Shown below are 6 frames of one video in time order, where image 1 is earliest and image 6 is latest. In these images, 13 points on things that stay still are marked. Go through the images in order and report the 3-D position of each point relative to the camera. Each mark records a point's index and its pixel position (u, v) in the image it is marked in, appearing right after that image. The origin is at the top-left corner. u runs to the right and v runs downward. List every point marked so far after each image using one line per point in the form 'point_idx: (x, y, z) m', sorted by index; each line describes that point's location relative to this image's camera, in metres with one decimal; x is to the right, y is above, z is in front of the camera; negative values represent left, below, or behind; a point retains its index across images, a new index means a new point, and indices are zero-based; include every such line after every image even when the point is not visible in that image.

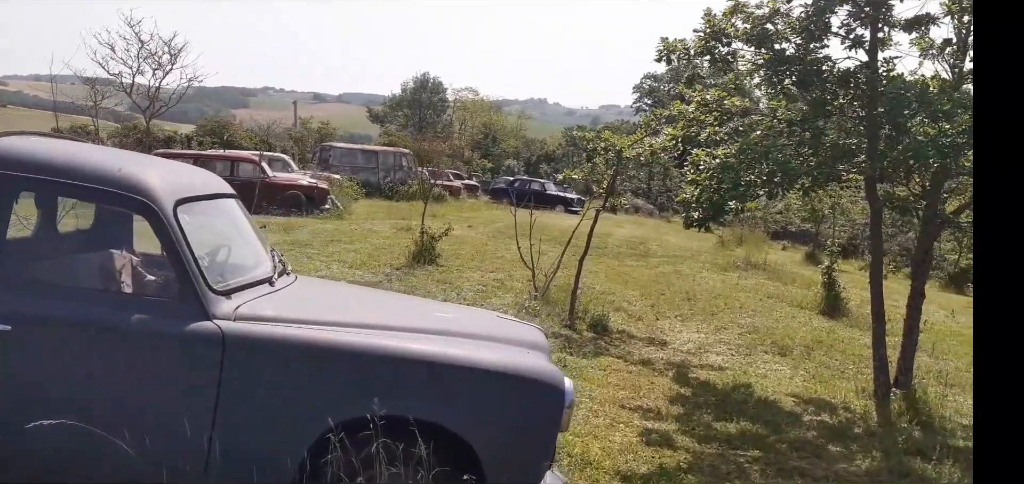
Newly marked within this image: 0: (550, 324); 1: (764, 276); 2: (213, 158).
0: (+0.3, -0.7, +7.1) m
1: (+3.6, -0.5, +11.8) m
2: (-5.7, +1.6, +15.9) m
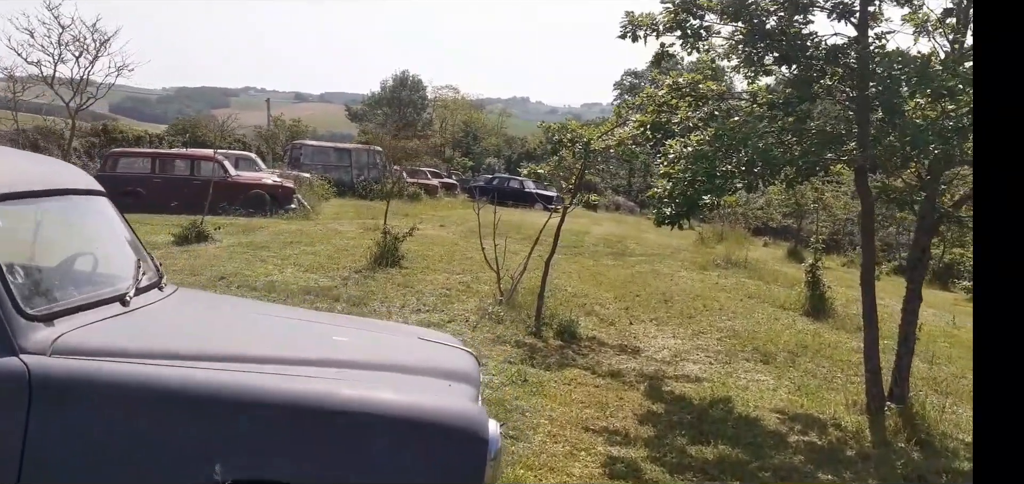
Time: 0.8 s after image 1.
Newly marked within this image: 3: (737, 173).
0: (0.0, -0.7, +6.6) m
1: (+3.2, -0.5, +11.3) m
2: (-6.2, +1.6, +15.2) m
3: (+1.2, +0.4, +4.5) m
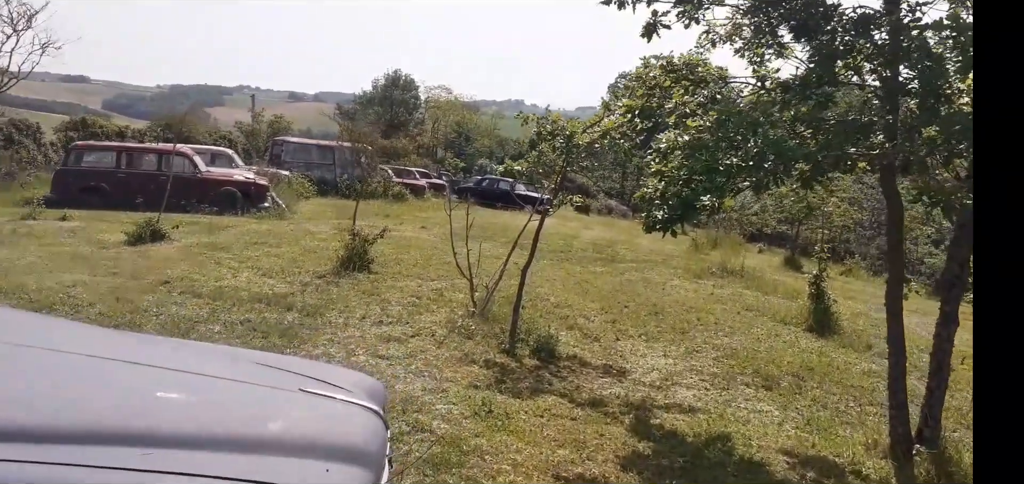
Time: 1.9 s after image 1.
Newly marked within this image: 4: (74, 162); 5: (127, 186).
0: (-0.2, -0.8, +5.8) m
1: (+3.0, -0.5, +10.6) m
2: (-6.5, +1.6, +14.4) m
3: (+1.1, +0.3, +3.8) m
4: (-7.5, +1.4, +14.1) m
5: (-6.7, +1.0, +14.3) m
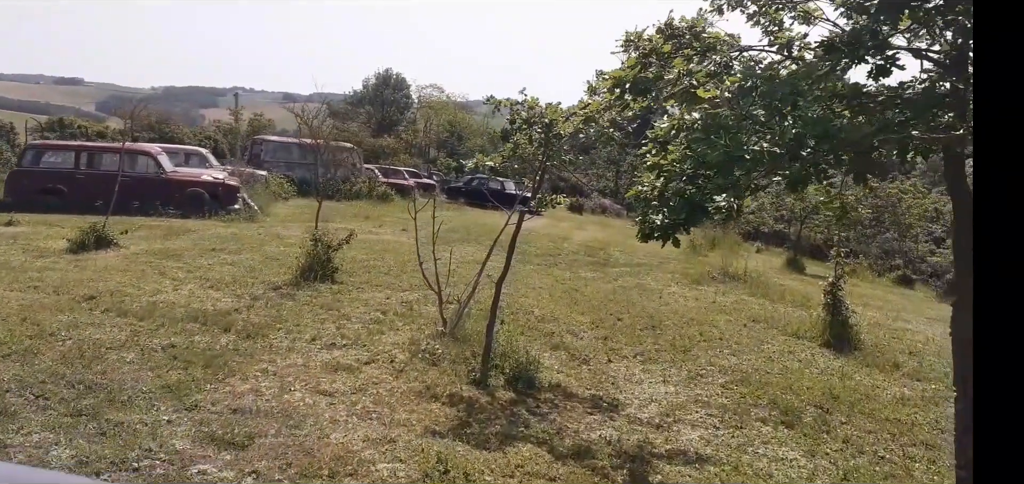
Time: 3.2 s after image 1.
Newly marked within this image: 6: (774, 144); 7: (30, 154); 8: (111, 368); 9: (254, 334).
0: (-0.4, -0.8, +4.9) m
1: (+2.8, -0.6, +9.6) m
2: (-6.7, +1.5, +13.5) m
3: (+0.9, +0.3, +2.8) m
4: (-7.7, +1.3, +13.2) m
5: (-6.9, +0.9, +13.4) m
6: (+0.9, +0.3, +2.8) m
7: (-7.7, +1.4, +13.2) m
8: (-2.3, -0.7, +4.7) m
9: (-1.8, -0.6, +5.7) m
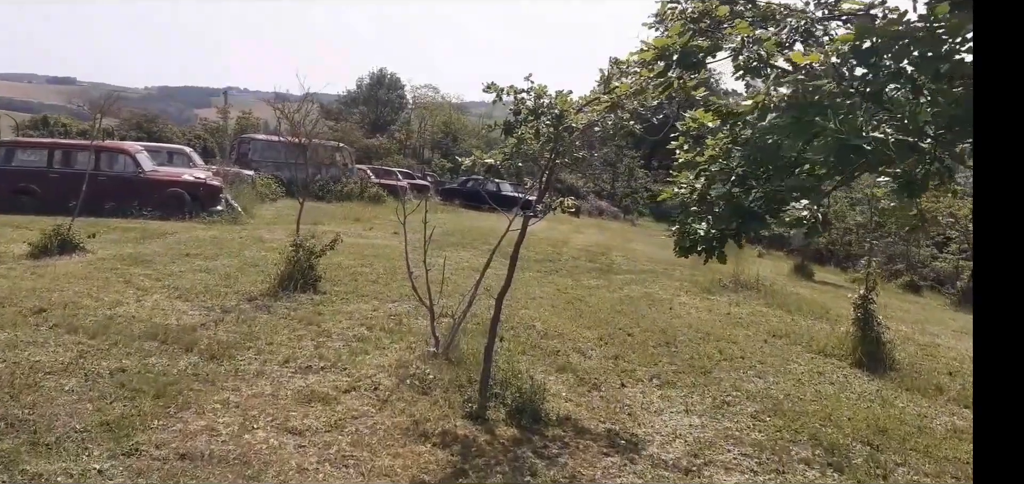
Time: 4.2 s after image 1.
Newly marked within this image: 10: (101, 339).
0: (-0.4, -0.9, +4.2) m
1: (+2.8, -0.7, +9.0) m
2: (-6.8, +1.5, +12.7) m
3: (+0.9, +0.2, +2.2) m
4: (-7.7, +1.2, +12.4) m
5: (-7.0, +0.8, +12.6) m
6: (+0.9, +0.3, +2.2) m
7: (-7.7, +1.4, +12.5) m
8: (-2.3, -0.8, +4.0) m
9: (-1.8, -0.7, +5.0) m
10: (-2.6, -0.6, +5.2) m
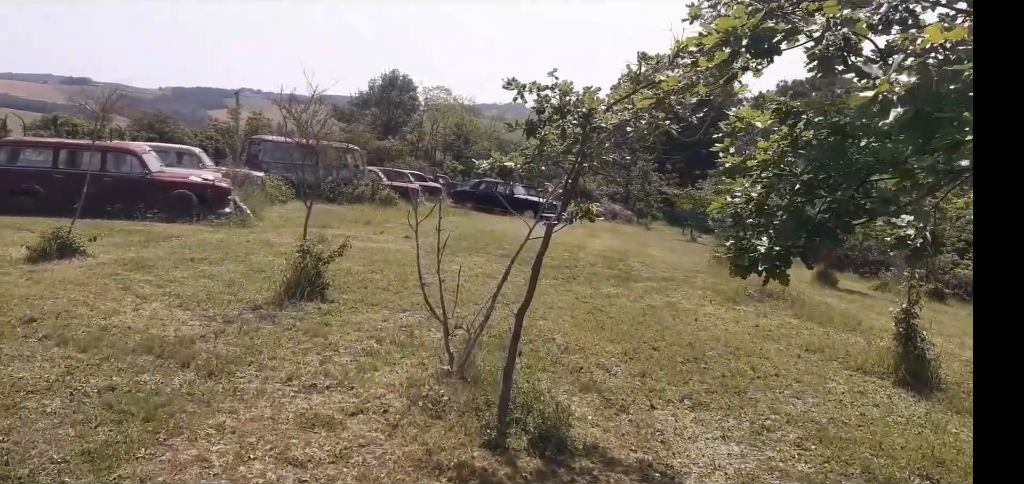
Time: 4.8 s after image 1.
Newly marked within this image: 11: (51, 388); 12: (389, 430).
0: (-0.2, -0.9, +3.8) m
1: (+2.9, -0.7, +8.6) m
2: (-6.5, +1.4, +12.4) m
3: (+1.0, +0.2, +1.8) m
4: (-7.5, +1.2, +12.1) m
5: (-6.7, +0.8, +12.4) m
6: (+1.0, +0.2, +1.8) m
7: (-7.5, +1.3, +12.2) m
8: (-2.2, -0.8, +3.7) m
9: (-1.7, -0.7, +4.7) m
10: (-2.5, -0.7, +4.8) m
11: (-2.3, -0.7, +4.1) m
12: (-0.6, -0.9, +3.9) m
